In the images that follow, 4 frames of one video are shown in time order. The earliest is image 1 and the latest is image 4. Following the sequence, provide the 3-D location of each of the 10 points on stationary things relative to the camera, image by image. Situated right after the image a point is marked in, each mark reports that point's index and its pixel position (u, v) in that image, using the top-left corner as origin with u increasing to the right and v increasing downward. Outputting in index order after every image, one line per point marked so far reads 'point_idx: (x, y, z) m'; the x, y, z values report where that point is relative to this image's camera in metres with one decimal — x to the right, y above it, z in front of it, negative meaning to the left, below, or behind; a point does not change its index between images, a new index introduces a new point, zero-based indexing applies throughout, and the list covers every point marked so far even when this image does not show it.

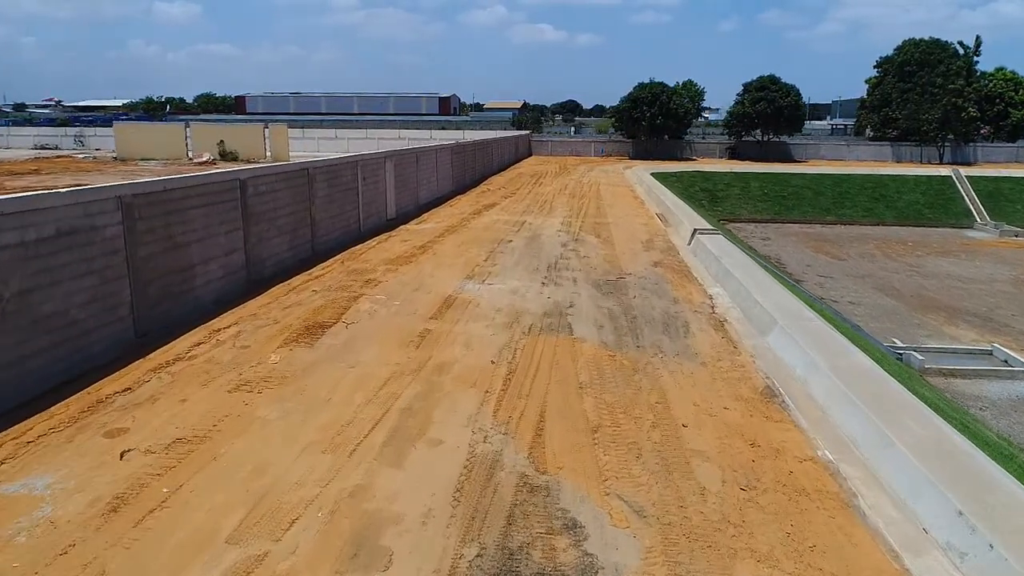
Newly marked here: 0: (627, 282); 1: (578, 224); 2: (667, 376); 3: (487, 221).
0: (+2.0, +0.1, +12.4) m
1: (+1.8, +1.7, +19.4) m
2: (+1.7, -1.0, +7.8) m
3: (-0.7, +1.8, +19.5) m
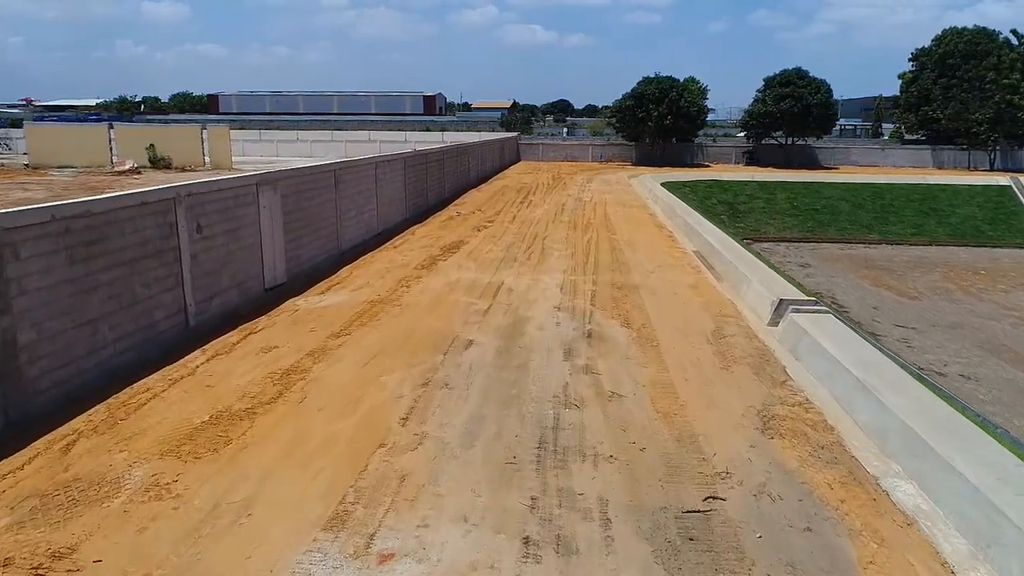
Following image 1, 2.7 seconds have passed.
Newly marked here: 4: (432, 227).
0: (+1.6, -1.7, +5.0) m
1: (+1.3, 0.0, +12.0) m
2: (+1.3, -2.7, +0.4) m
3: (-1.2, +0.1, +12.0) m
4: (-2.1, +1.6, +18.7) m
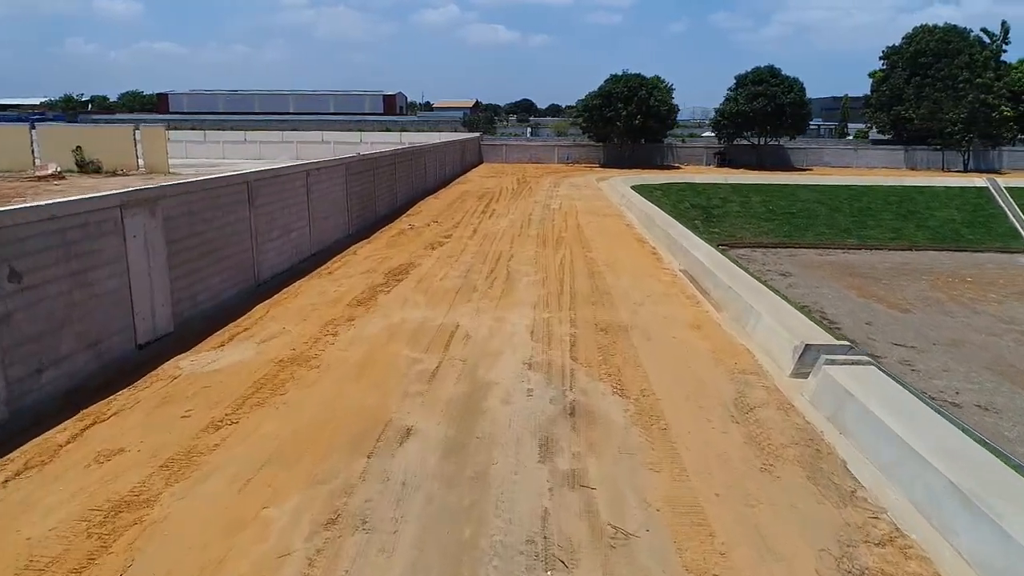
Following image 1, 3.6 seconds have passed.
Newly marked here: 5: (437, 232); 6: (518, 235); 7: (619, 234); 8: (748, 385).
0: (+1.4, -2.2, +2.6) m
1: (+0.8, -0.6, +9.5) m
2: (+1.4, -3.3, -2.0) m
3: (-1.8, -0.5, +9.4) m
4: (-3.0, +1.0, +16.1) m
5: (-1.9, +1.4, +18.0) m
6: (+0.1, +1.3, +17.6) m
7: (+2.8, +1.4, +18.5) m
8: (+2.6, -1.1, +7.9) m
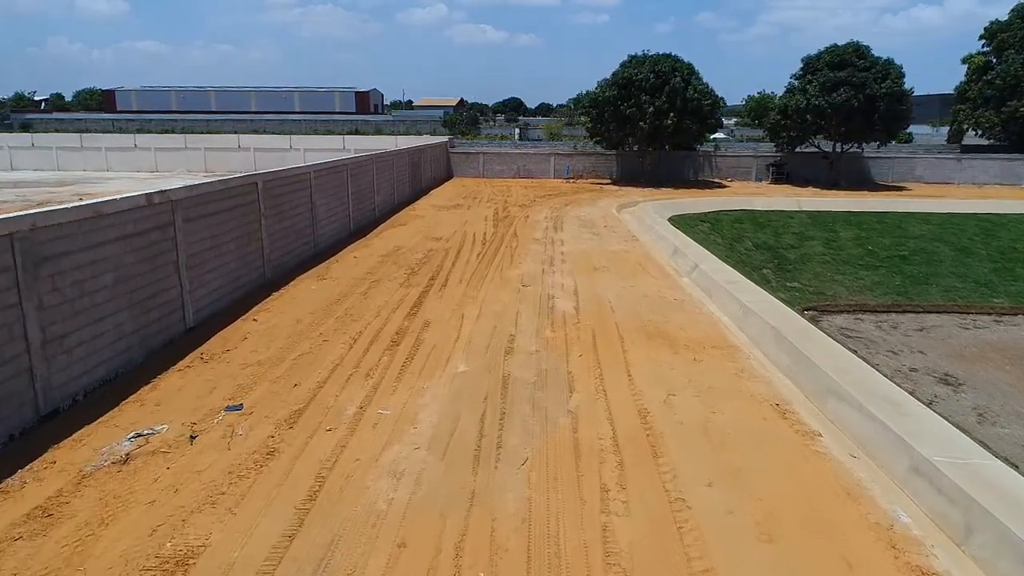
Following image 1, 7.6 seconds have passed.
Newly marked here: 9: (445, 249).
0: (+1.1, -5.3, -10.4) m
1: (+0.3, -3.6, -3.4) m
2: (+1.1, -6.3, -15.0) m
3: (-2.2, -3.6, -3.6) m
4: (-3.5, -2.1, +3.1) m
5: (-2.4, -1.6, +5.0) m
6: (-0.4, -1.7, +4.6) m
7: (+2.2, -1.6, +5.5) m
8: (+2.2, -4.1, -5.1) m
9: (-1.6, +0.8, +15.8) m
